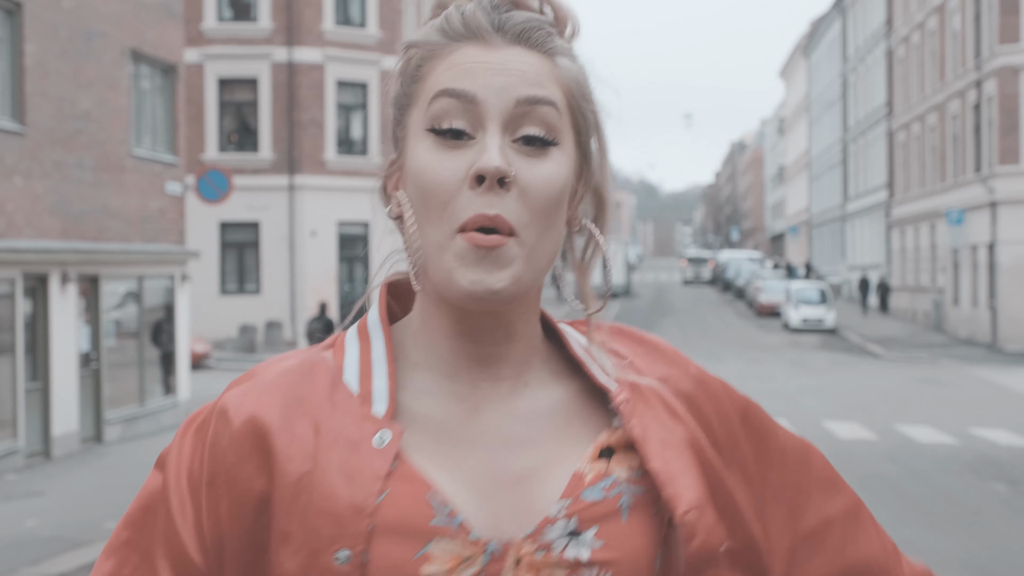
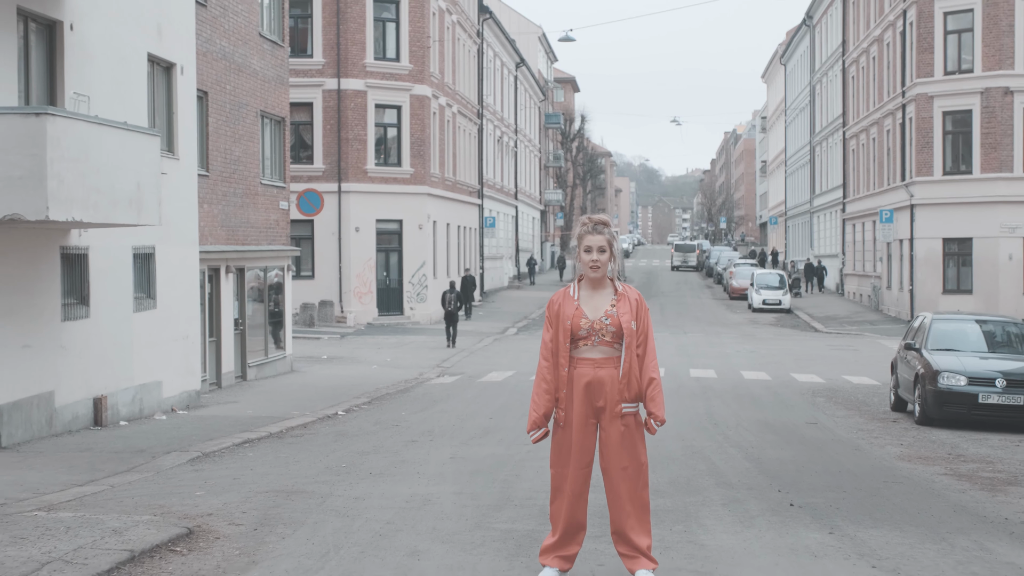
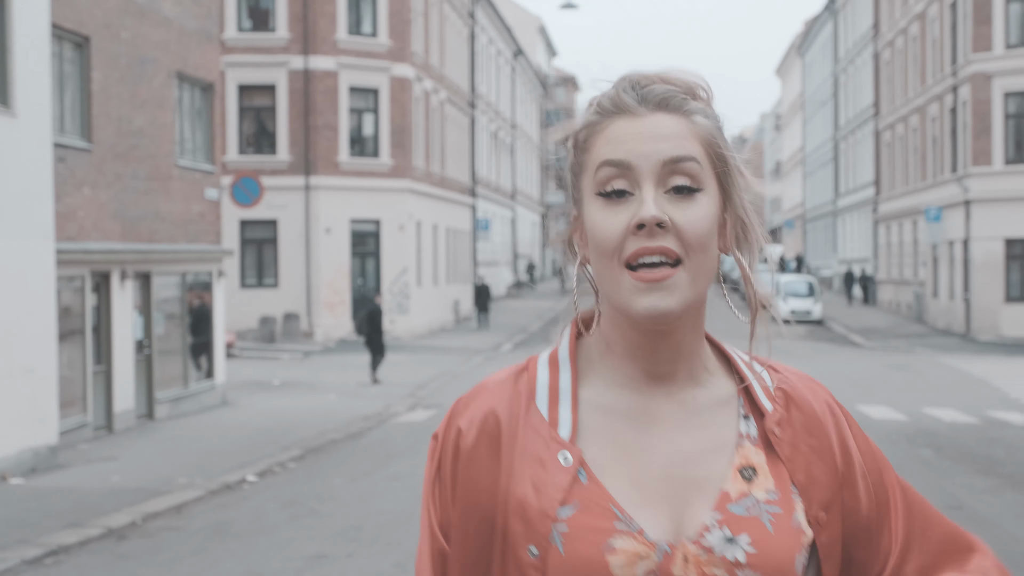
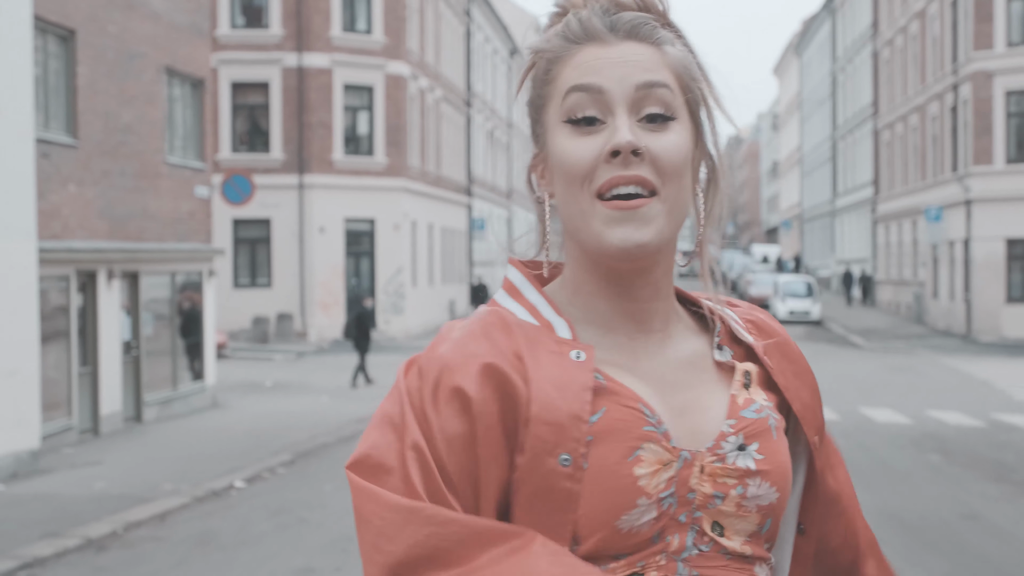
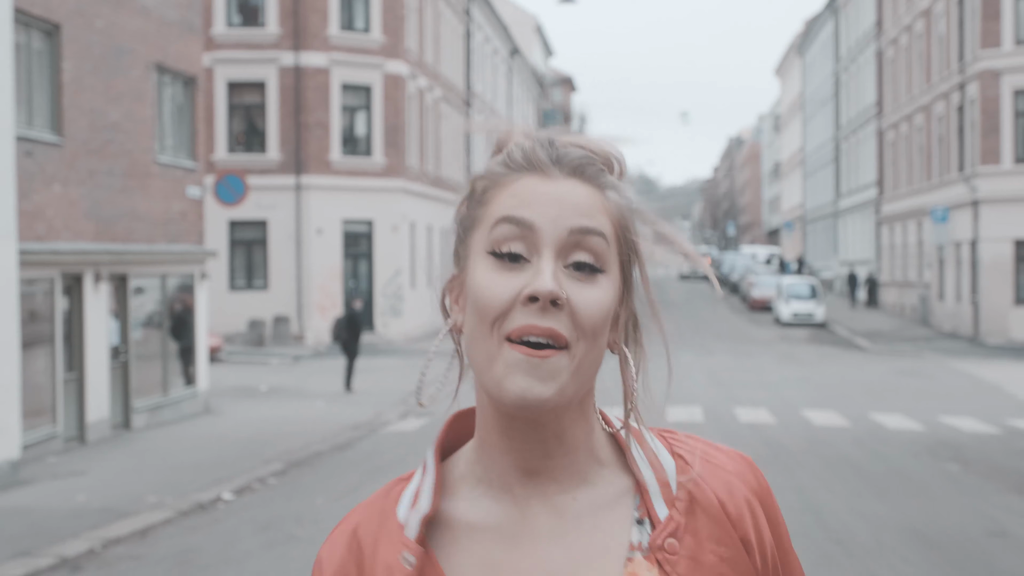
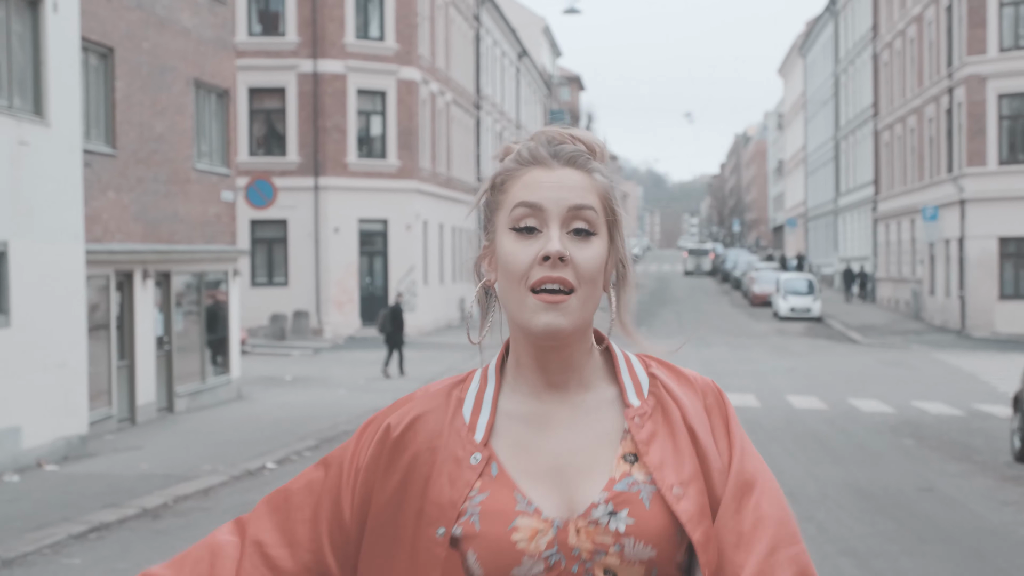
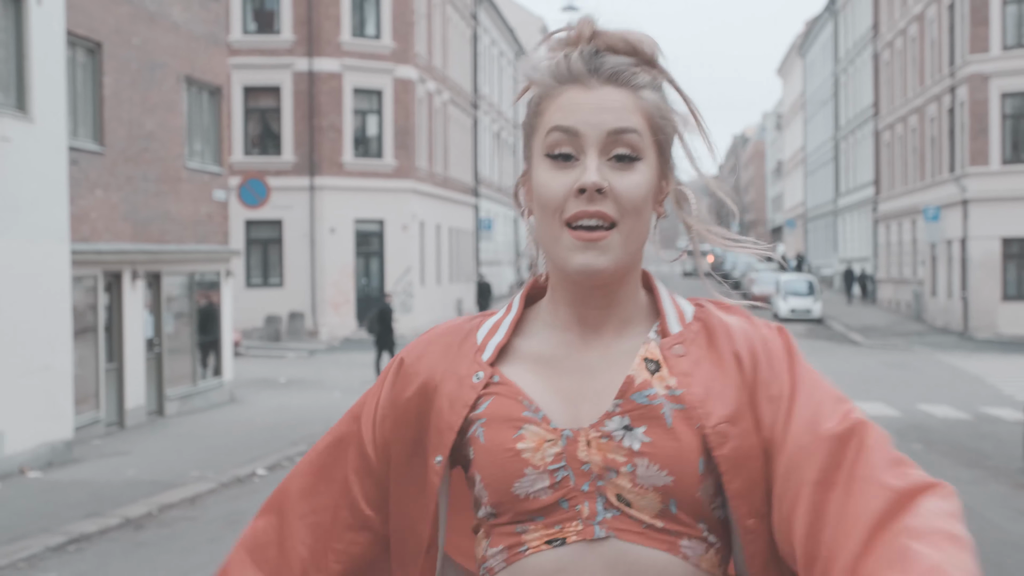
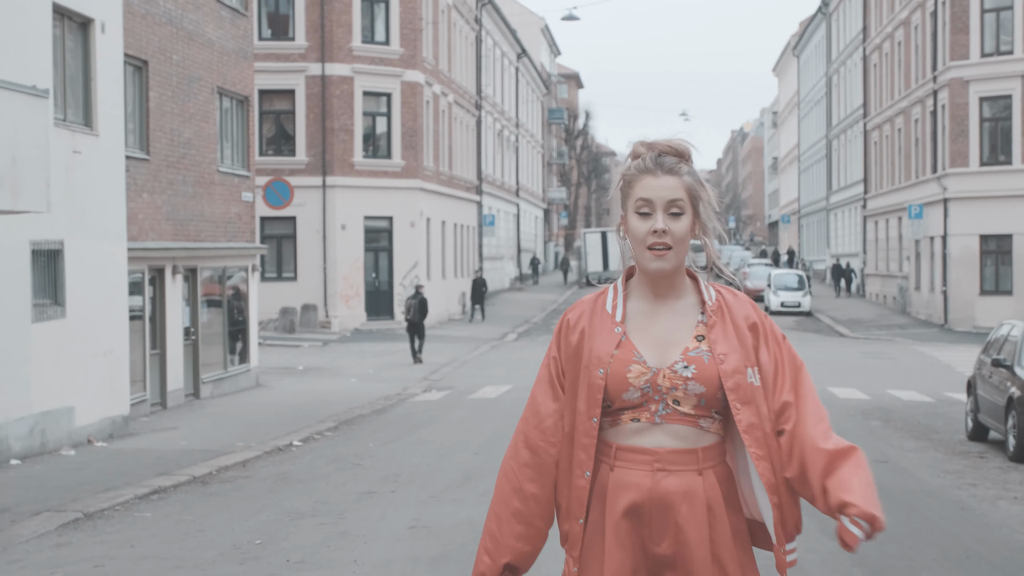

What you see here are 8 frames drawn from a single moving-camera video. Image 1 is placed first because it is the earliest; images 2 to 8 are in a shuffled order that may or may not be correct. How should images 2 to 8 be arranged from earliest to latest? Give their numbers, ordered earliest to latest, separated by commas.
5, 4, 3, 7, 6, 8, 2
